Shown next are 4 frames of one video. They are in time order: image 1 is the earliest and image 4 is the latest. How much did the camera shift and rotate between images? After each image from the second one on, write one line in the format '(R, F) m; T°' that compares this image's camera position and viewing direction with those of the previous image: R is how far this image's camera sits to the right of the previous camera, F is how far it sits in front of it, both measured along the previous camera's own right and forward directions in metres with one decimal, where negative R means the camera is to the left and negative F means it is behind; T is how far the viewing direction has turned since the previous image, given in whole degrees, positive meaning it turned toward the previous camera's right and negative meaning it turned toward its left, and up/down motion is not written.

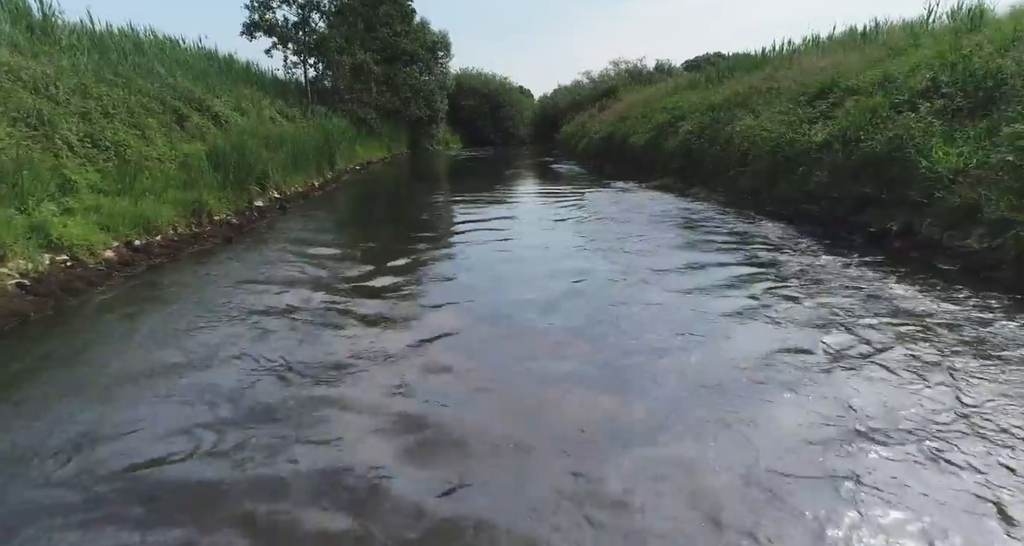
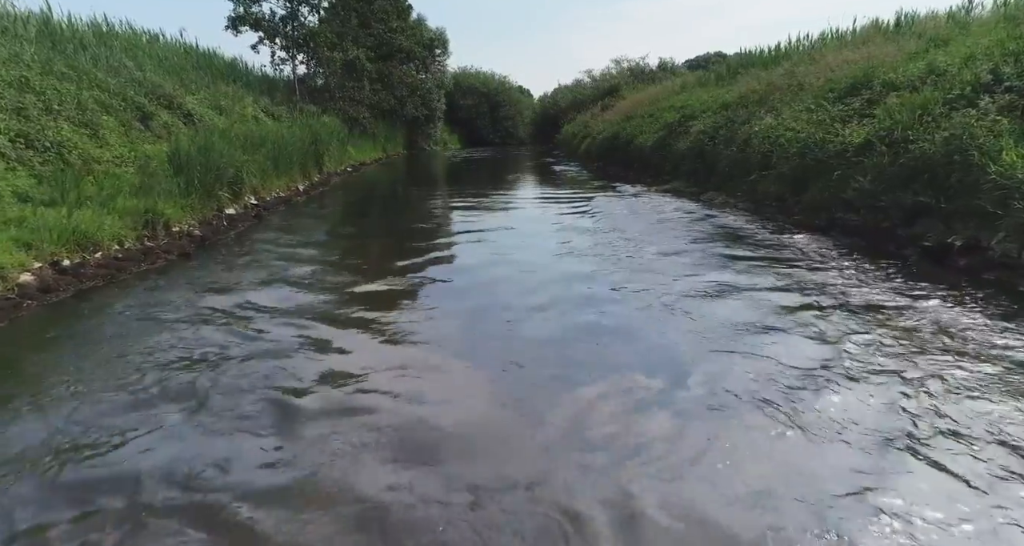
(0.0, +1.1) m; 0°
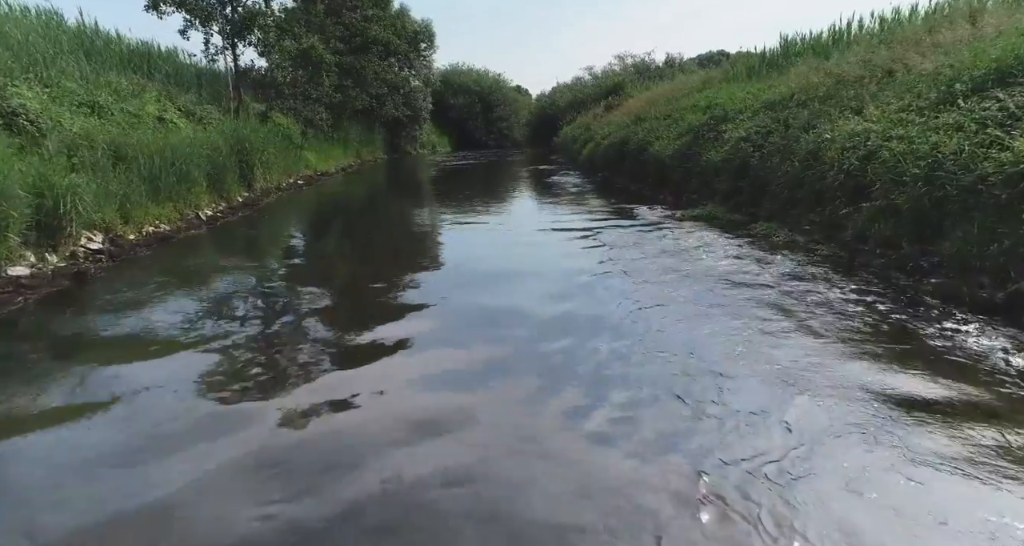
(+0.3, +3.6) m; 0°
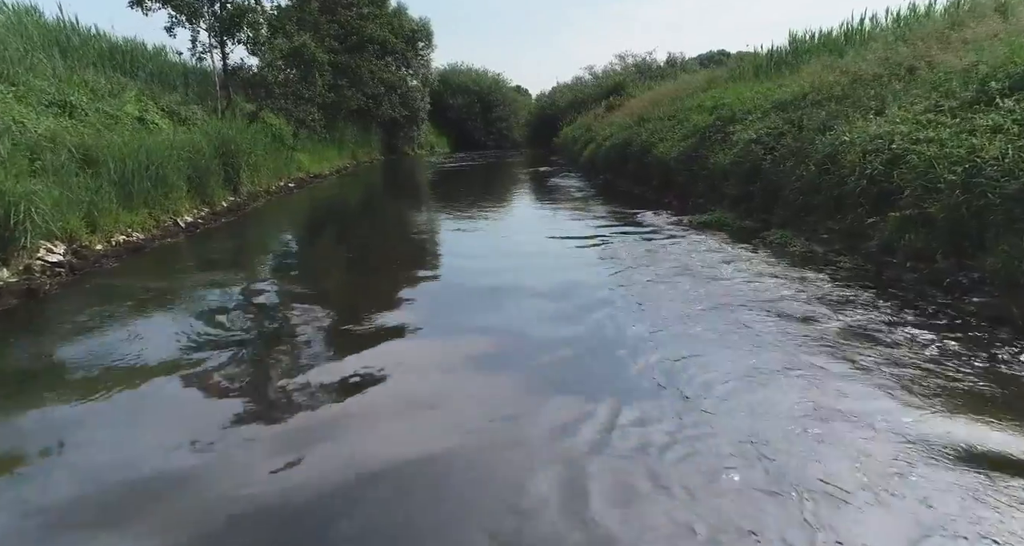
(0.0, +0.6) m; 0°
